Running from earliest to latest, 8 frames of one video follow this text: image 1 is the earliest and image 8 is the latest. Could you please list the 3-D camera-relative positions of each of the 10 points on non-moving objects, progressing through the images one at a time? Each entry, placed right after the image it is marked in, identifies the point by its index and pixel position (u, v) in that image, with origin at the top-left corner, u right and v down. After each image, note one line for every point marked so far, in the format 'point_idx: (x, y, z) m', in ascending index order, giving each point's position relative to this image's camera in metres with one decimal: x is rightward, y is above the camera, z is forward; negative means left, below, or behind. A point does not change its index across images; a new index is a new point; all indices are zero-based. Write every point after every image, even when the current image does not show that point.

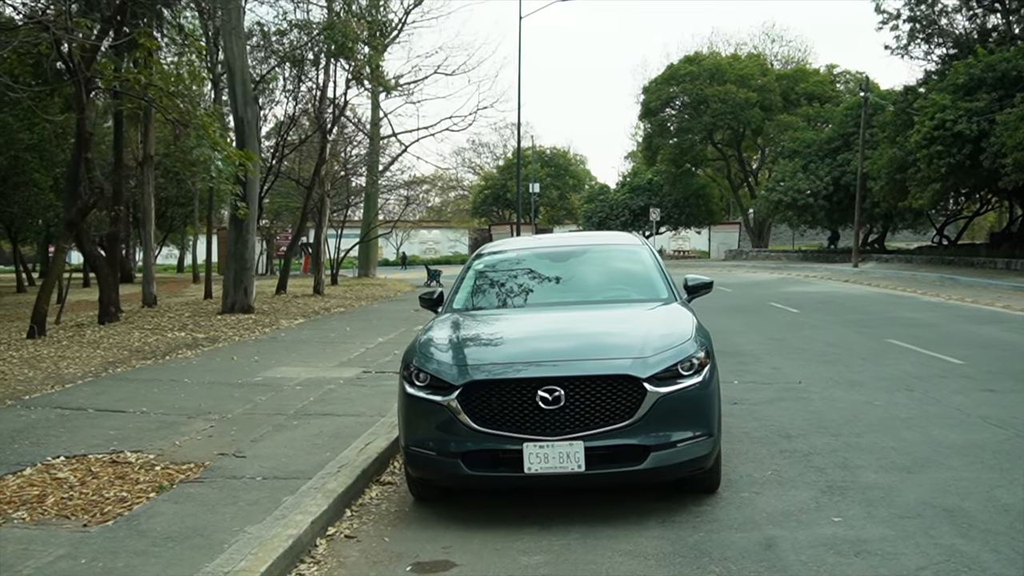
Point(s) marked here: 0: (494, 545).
0: (-0.1, -1.4, +4.8) m
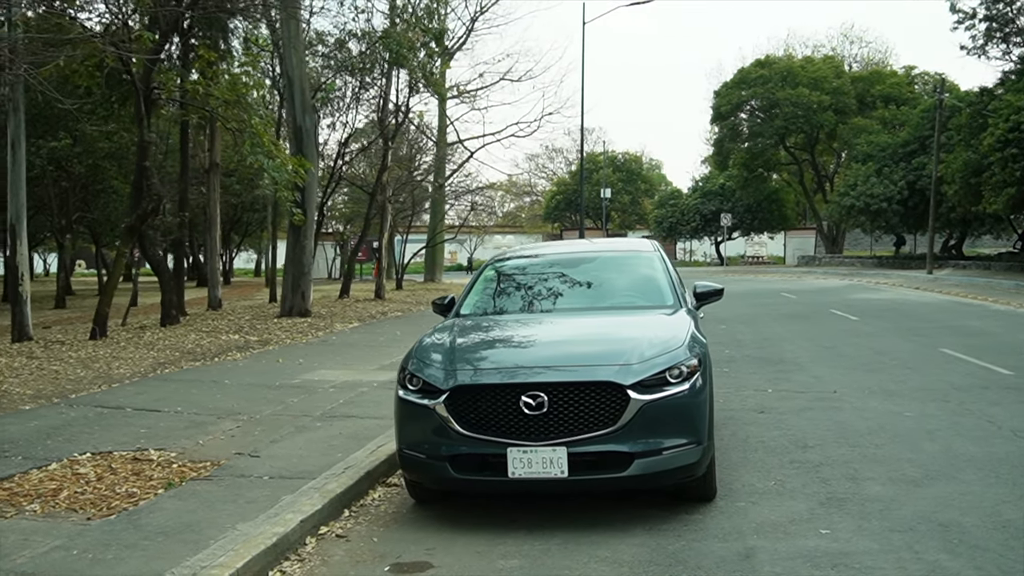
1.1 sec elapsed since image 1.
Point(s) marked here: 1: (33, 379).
0: (-0.2, -1.4, +4.8) m
1: (-5.5, -1.0, +10.4) m
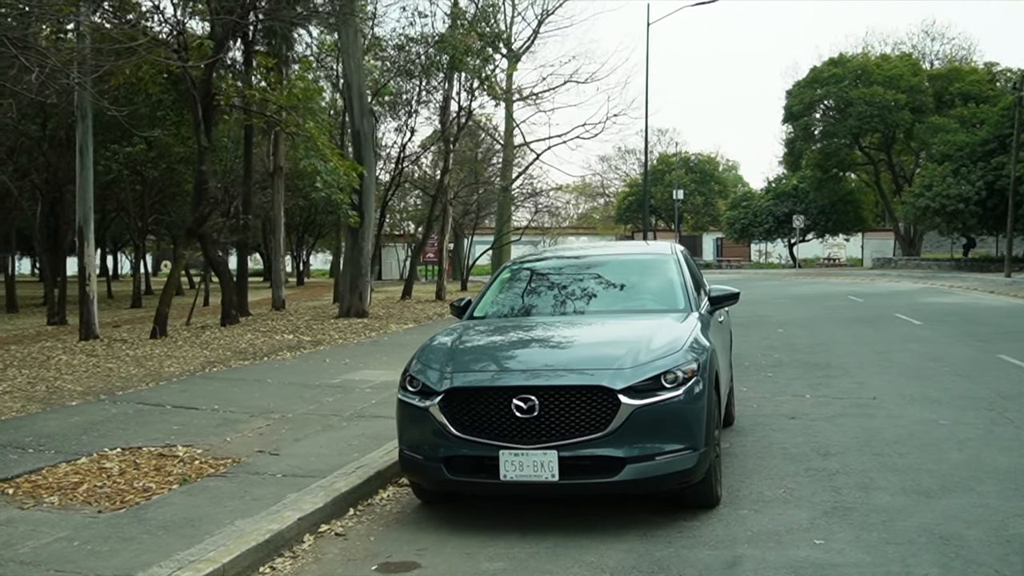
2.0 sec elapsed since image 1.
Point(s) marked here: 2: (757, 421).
0: (-0.3, -1.4, +4.9) m
1: (-5.1, -1.1, +10.8) m
2: (+2.3, -1.2, +8.4) m
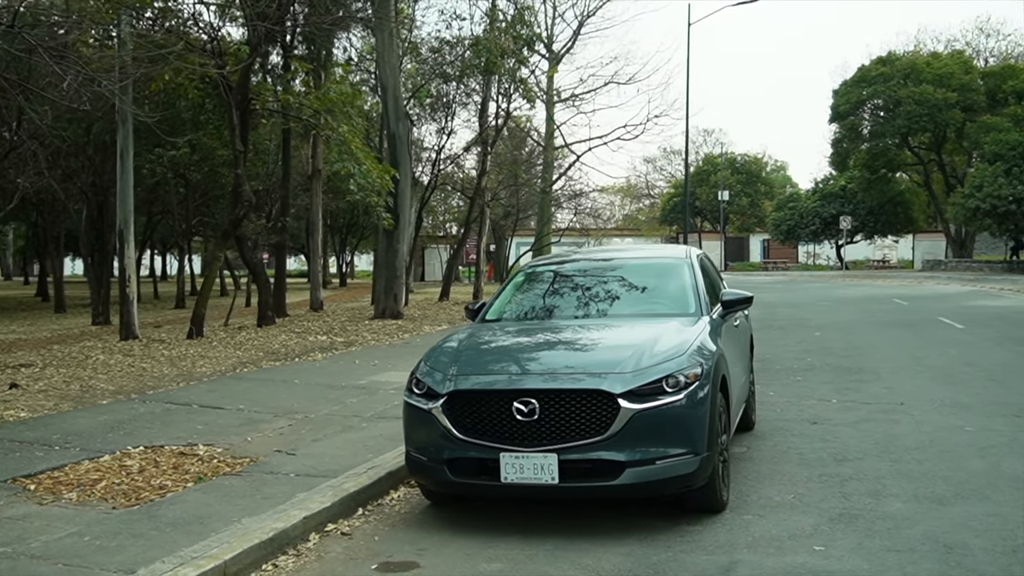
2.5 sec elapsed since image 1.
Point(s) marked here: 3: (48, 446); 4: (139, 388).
0: (-0.3, -1.4, +4.9) m
1: (-4.8, -1.1, +11.1) m
2: (+2.4, -1.3, +8.3) m
3: (-3.6, -1.2, +7.1) m
4: (-4.2, -1.1, +10.2) m
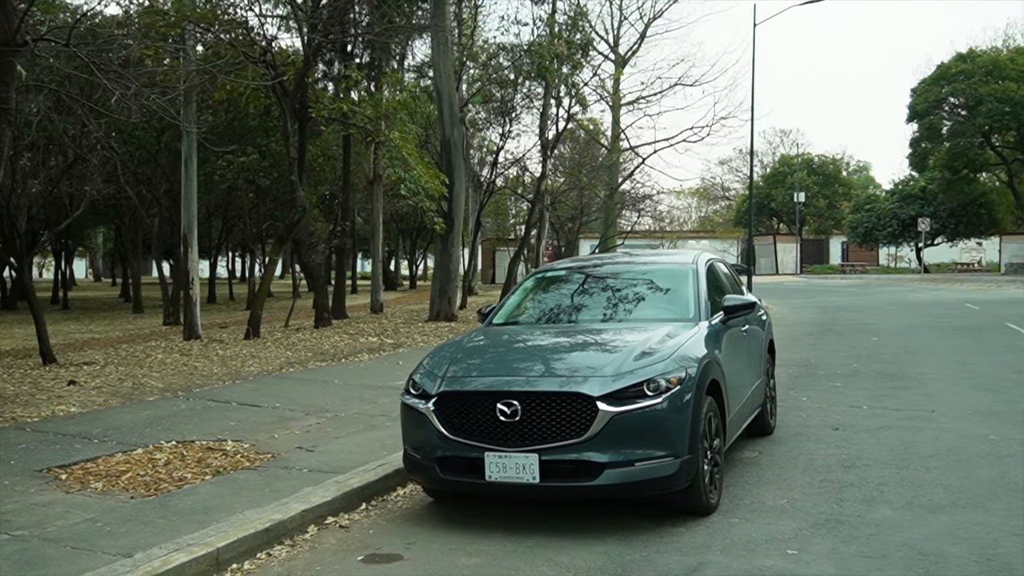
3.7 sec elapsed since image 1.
0: (-0.3, -1.5, +5.1) m
1: (-4.4, -1.1, +11.7) m
2: (+2.6, -1.3, +8.3) m
3: (-3.5, -1.3, +7.6) m
4: (-3.9, -1.2, +10.7) m
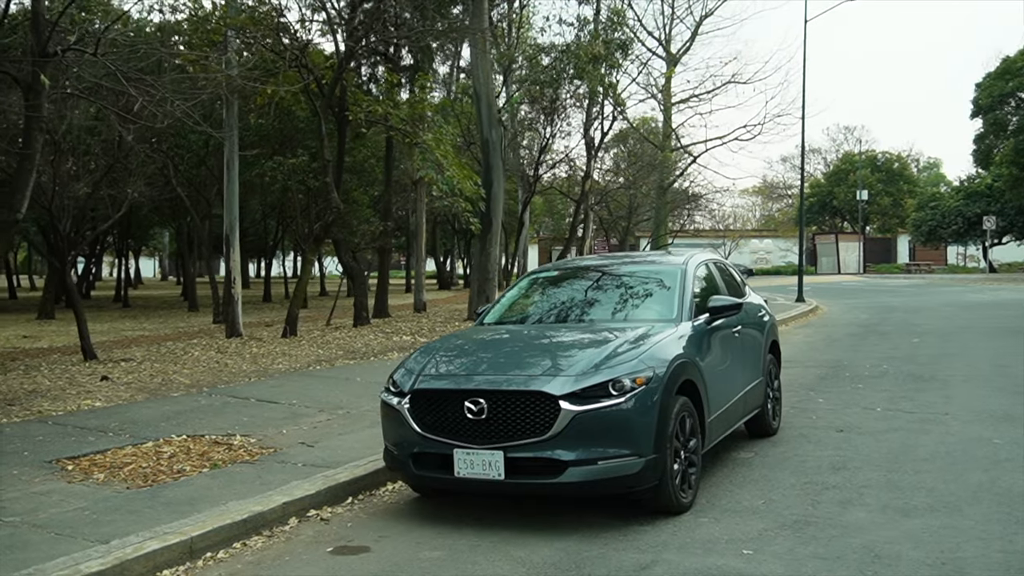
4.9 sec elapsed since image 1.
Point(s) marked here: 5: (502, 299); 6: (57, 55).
0: (-0.5, -1.5, +5.3) m
1: (-4.2, -1.1, +12.1) m
2: (+2.6, -1.3, +8.2) m
3: (-3.6, -1.3, +7.9) m
4: (-3.7, -1.2, +11.1) m
5: (0.0, 0.0, +7.7) m
6: (-4.9, +2.5, +9.8) m
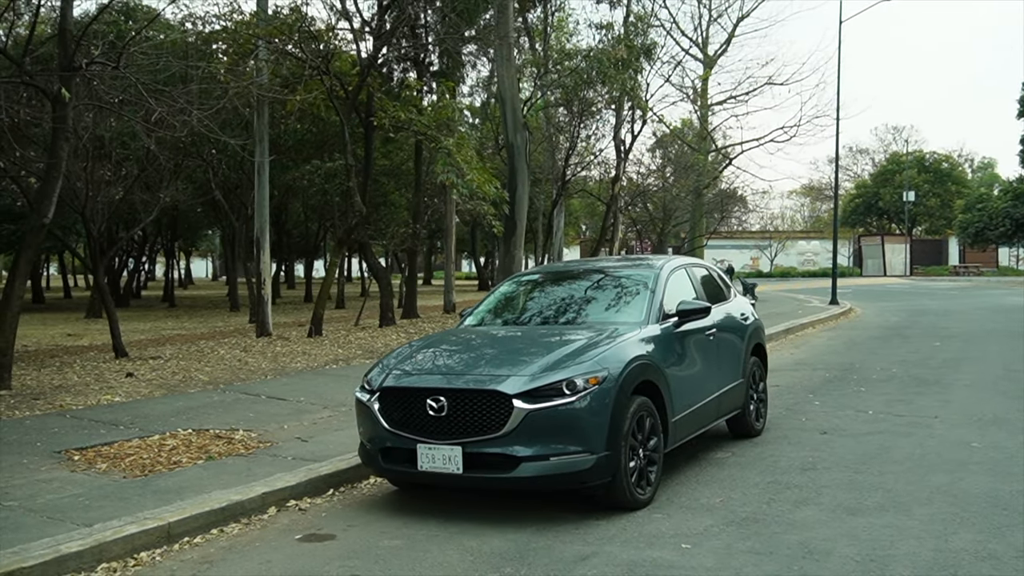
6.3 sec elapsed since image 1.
0: (-0.8, -1.5, +5.6) m
1: (-4.0, -1.1, +12.5) m
2: (+2.5, -1.4, +8.4) m
3: (-3.7, -1.3, +8.4) m
4: (-3.6, -1.2, +11.6) m
5: (-0.1, 0.0, +8.0) m
6: (-4.9, +2.5, +10.4) m
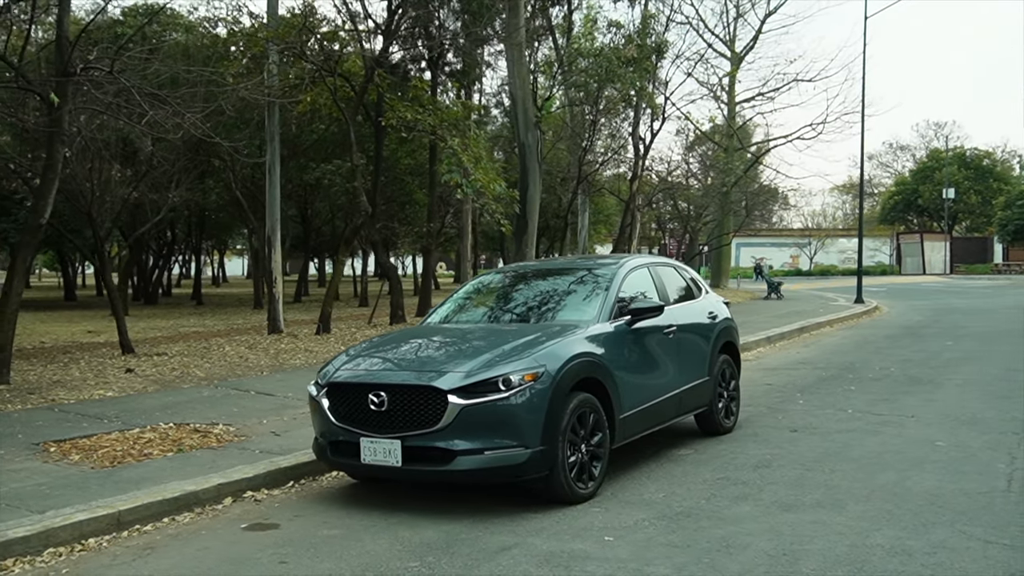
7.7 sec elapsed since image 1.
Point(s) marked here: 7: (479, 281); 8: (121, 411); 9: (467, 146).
0: (-1.2, -1.5, +5.8) m
1: (-4.1, -1.1, +12.8) m
2: (+2.3, -1.3, +8.4) m
3: (-3.9, -1.2, +8.7) m
4: (-3.8, -1.1, +11.9) m
5: (-0.4, 0.0, +8.1) m
6: (-5.1, +2.5, +10.7) m
7: (-0.4, 0.0, +8.2) m
8: (-3.9, -1.2, +9.1) m
9: (-0.8, +3.0, +19.0) m
